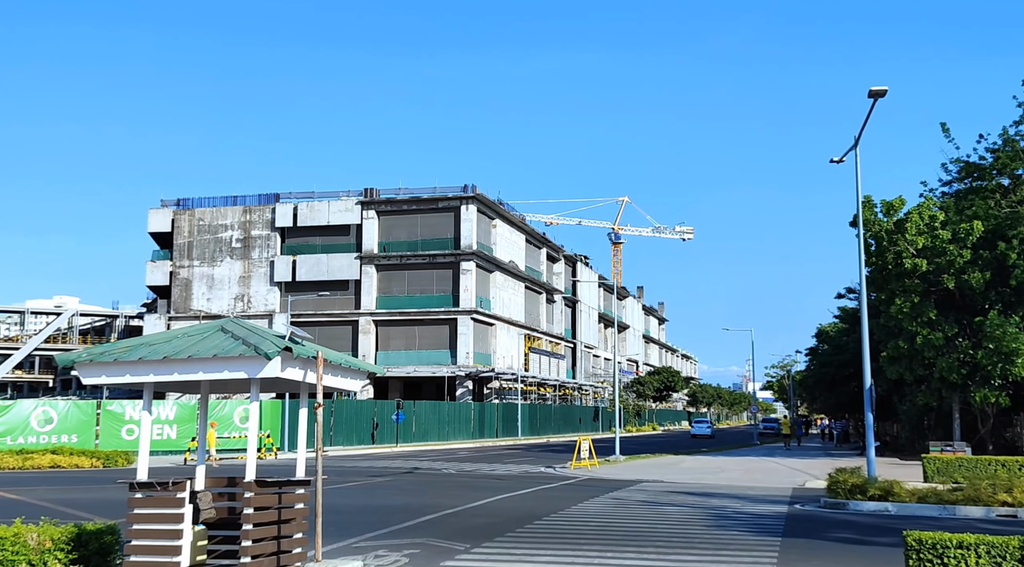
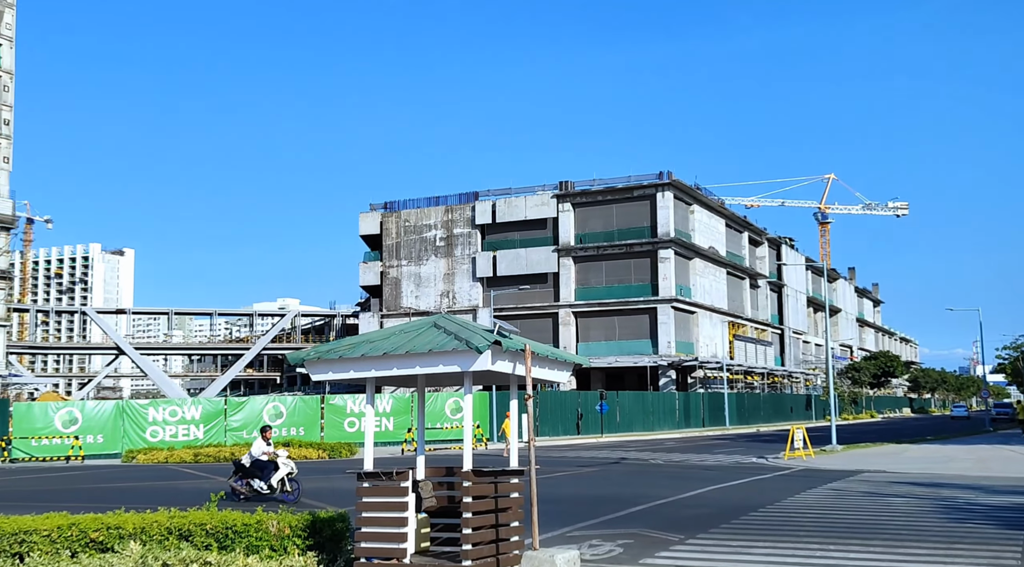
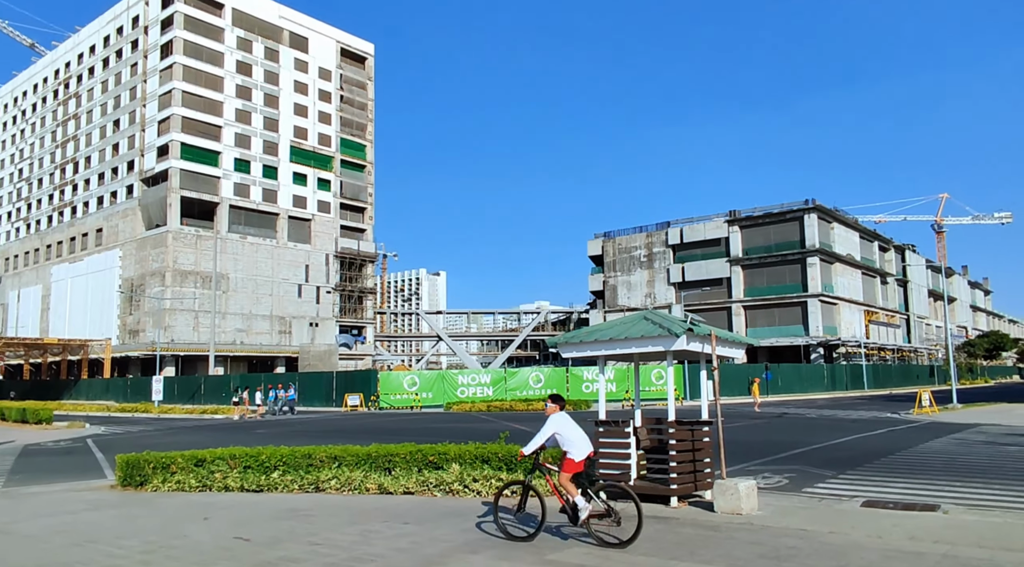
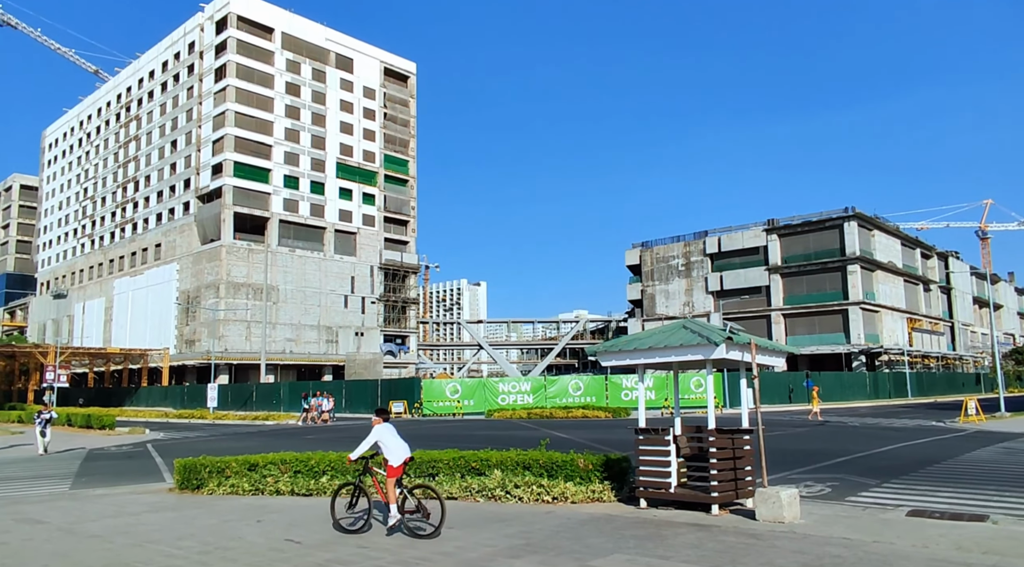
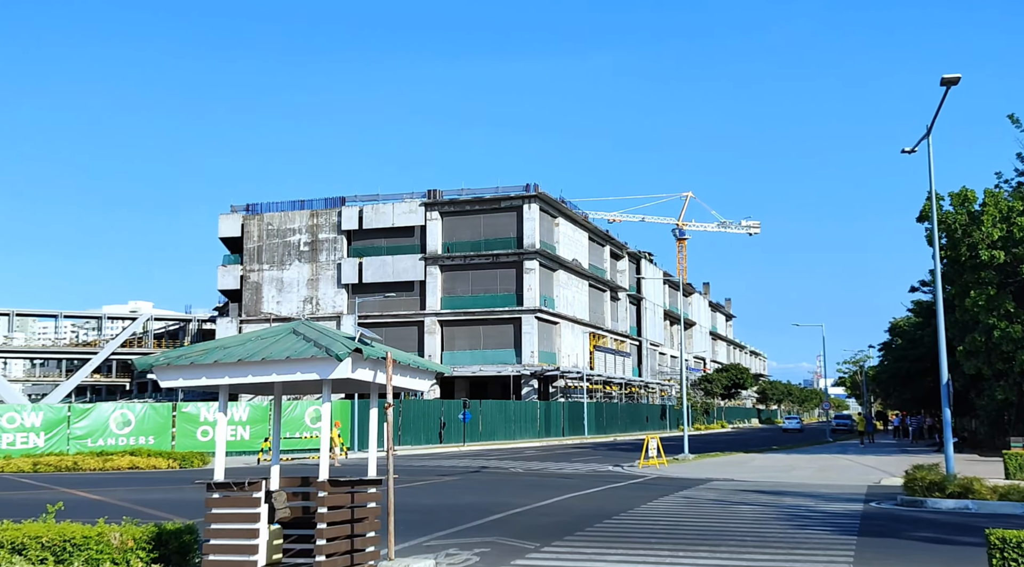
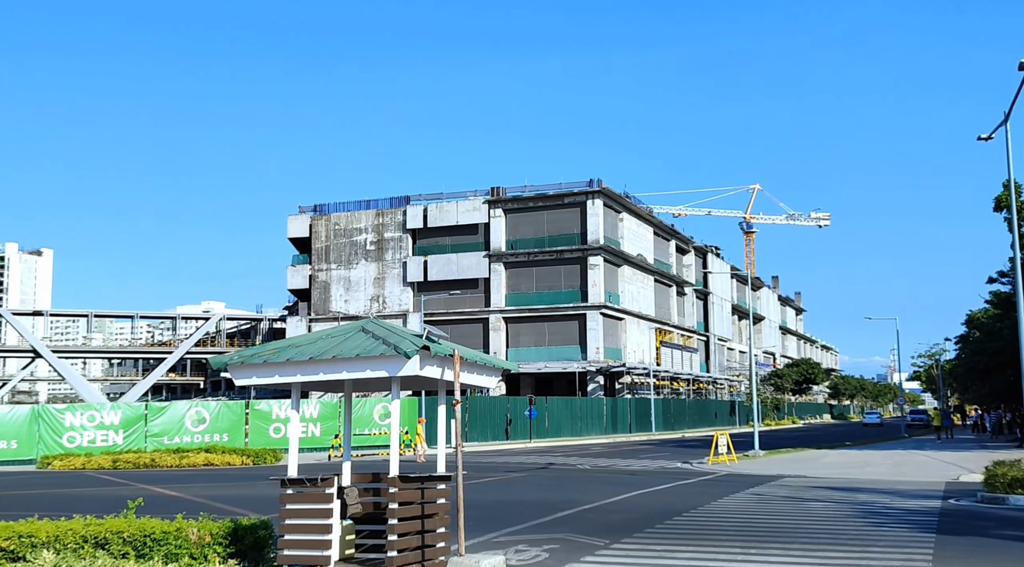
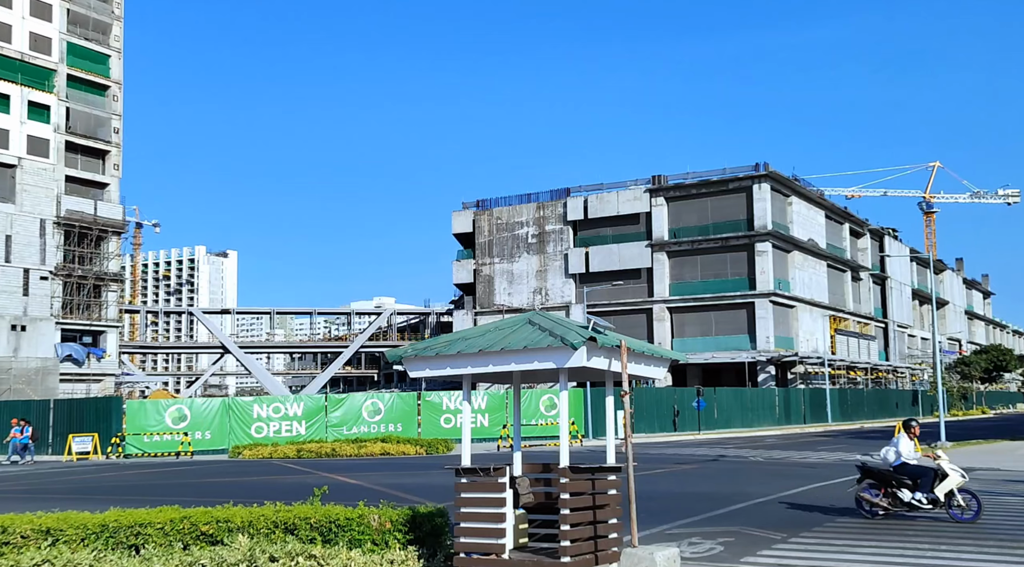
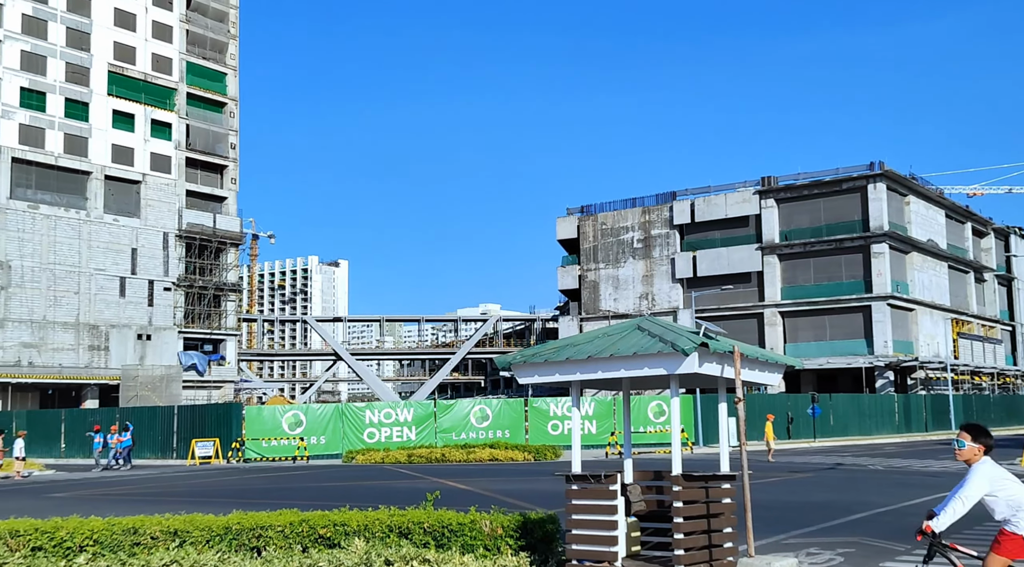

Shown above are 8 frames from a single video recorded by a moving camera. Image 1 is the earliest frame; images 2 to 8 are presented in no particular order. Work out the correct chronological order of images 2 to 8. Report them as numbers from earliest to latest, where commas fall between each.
5, 6, 2, 7, 8, 3, 4
